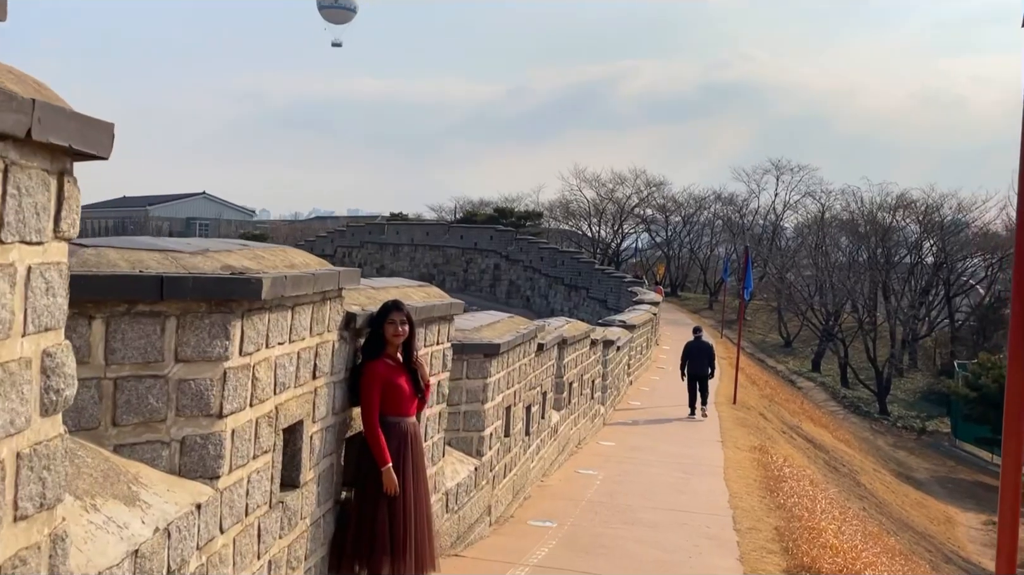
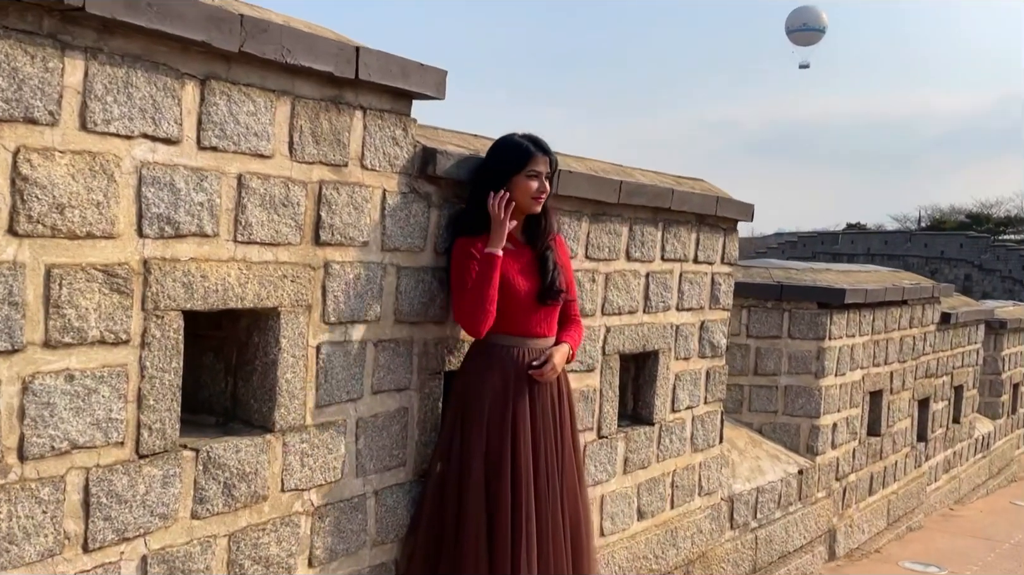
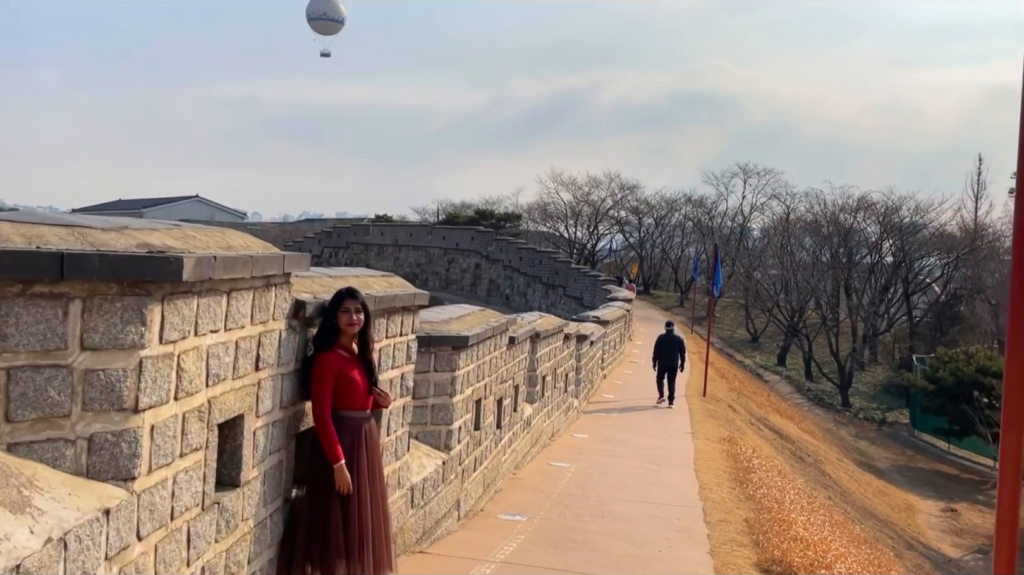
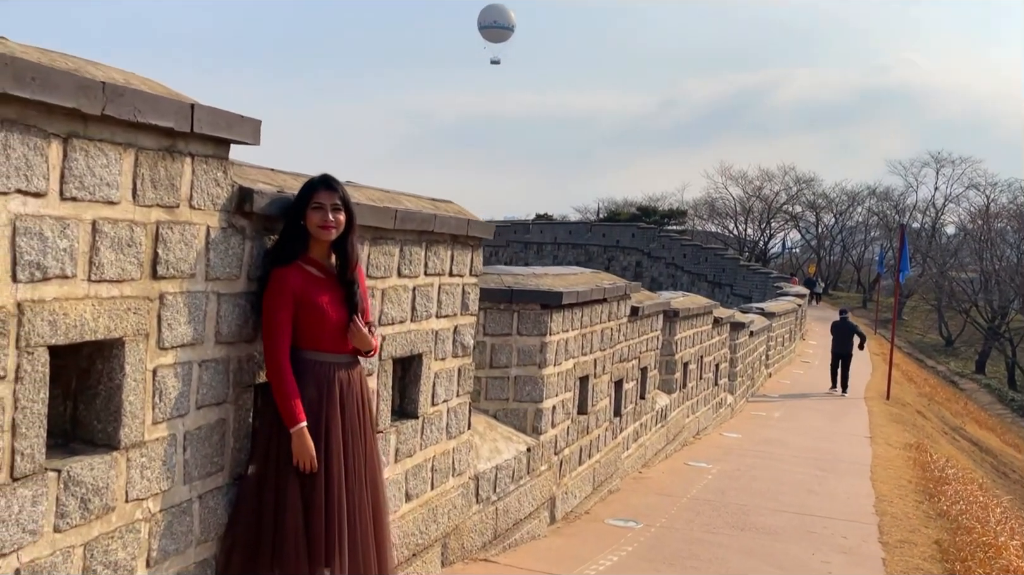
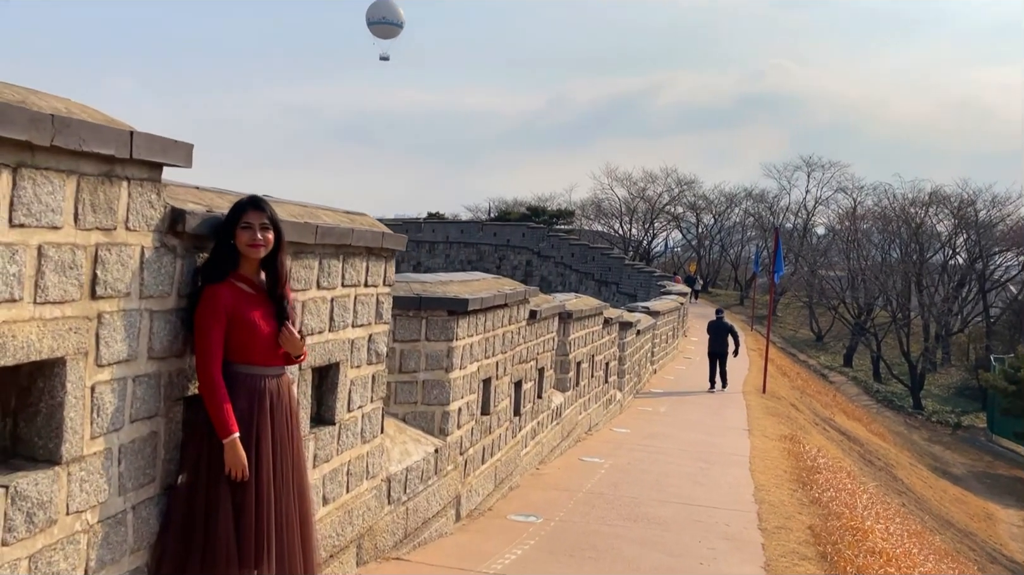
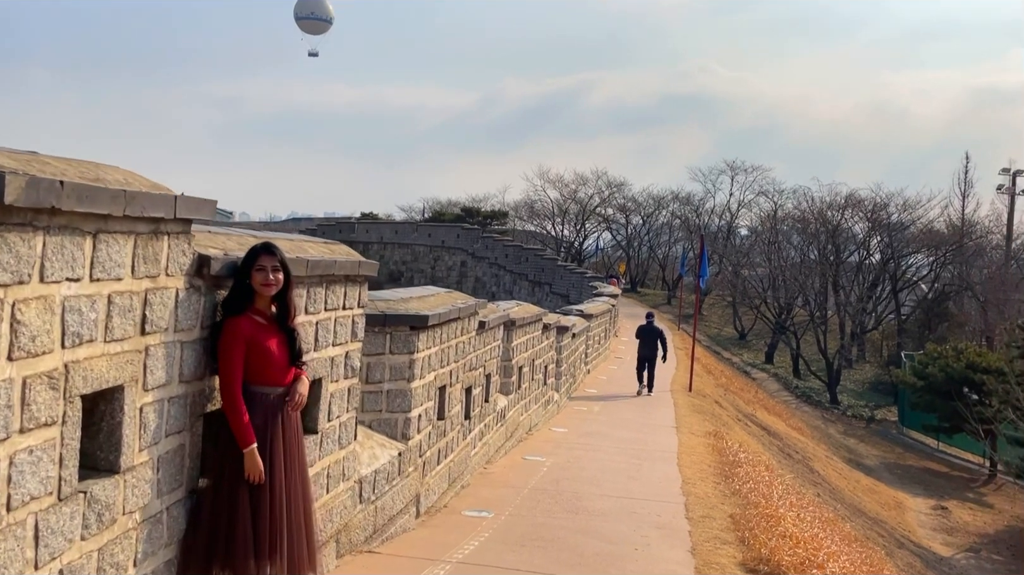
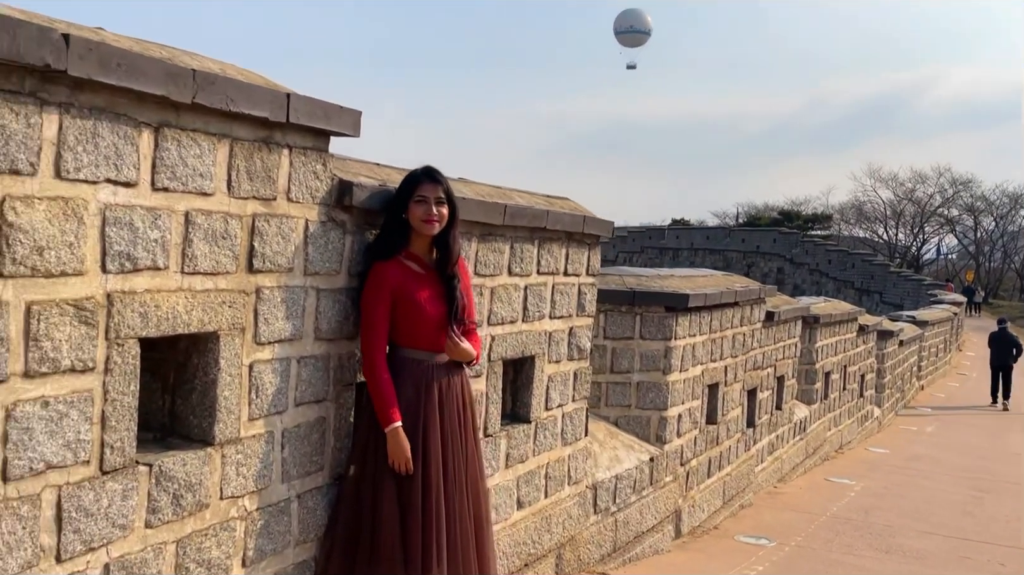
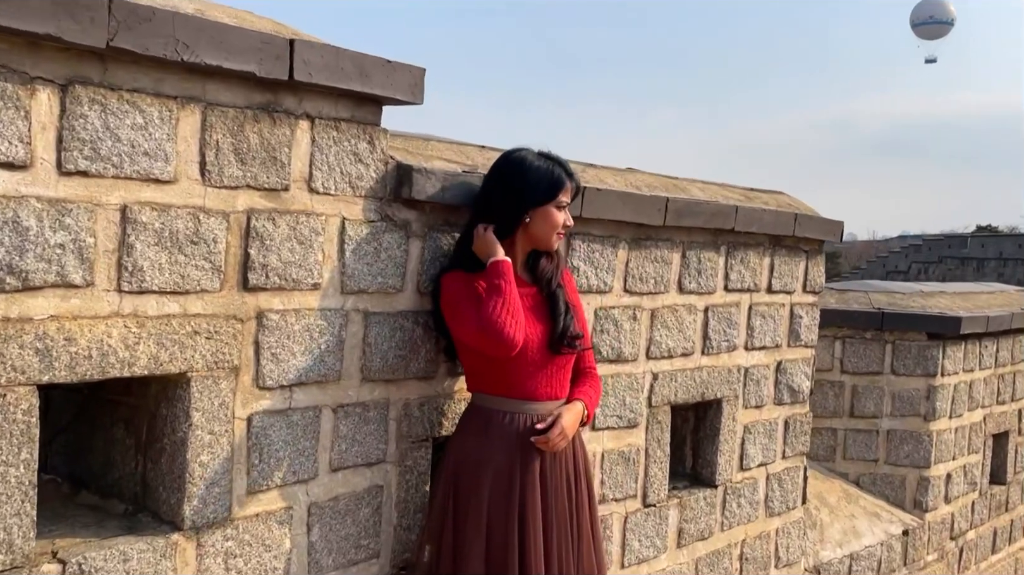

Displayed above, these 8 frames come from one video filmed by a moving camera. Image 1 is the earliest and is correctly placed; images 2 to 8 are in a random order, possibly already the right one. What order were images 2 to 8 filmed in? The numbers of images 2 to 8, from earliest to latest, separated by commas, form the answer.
3, 6, 5, 4, 7, 2, 8
